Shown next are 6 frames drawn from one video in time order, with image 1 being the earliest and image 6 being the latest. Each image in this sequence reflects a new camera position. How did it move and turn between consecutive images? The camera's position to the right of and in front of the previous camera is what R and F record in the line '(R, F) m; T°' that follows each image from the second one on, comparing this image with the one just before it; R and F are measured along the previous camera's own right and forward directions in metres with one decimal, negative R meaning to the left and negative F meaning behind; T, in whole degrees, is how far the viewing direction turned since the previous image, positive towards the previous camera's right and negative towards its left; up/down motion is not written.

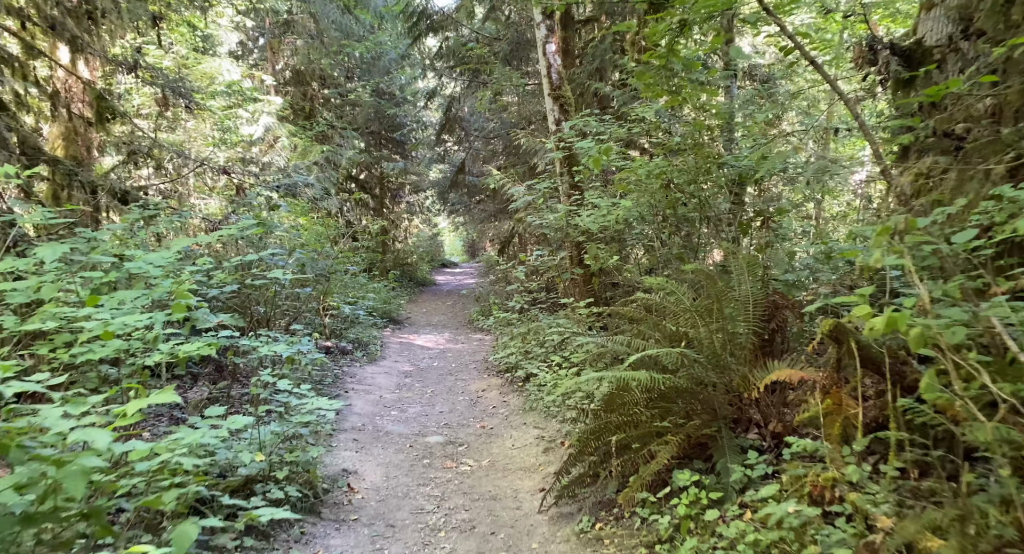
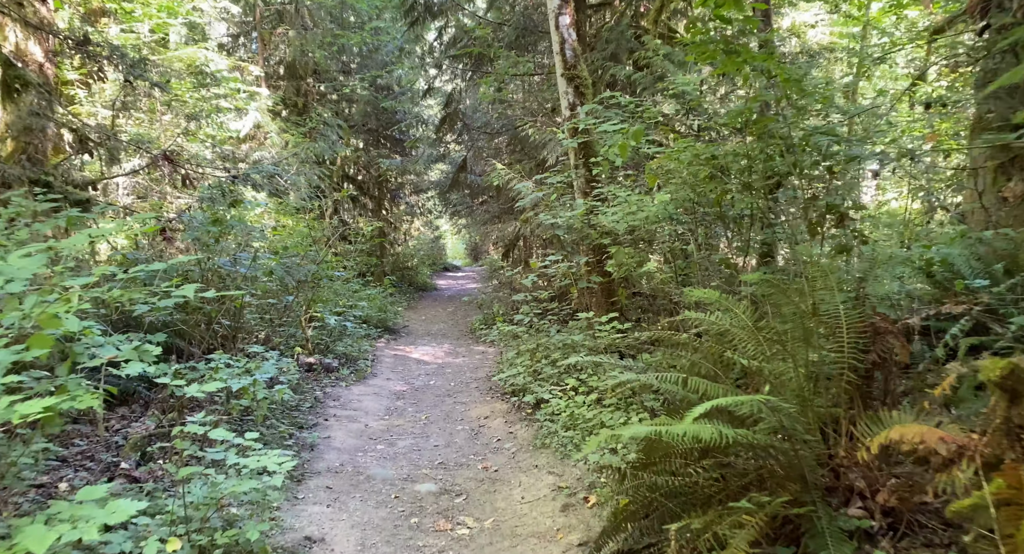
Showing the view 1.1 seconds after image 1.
(0.0, +1.0) m; 0°
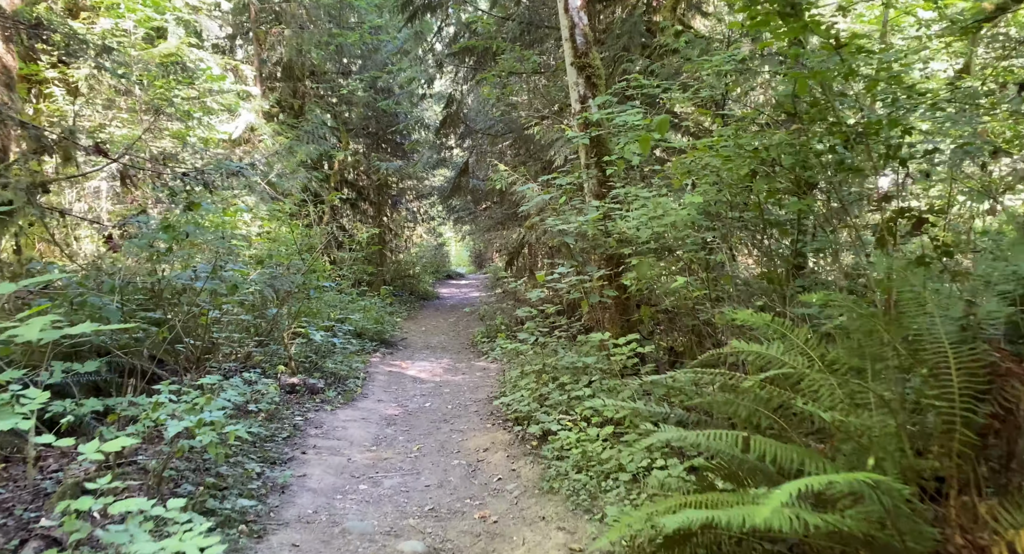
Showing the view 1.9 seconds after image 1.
(0.0, +0.7) m; 0°
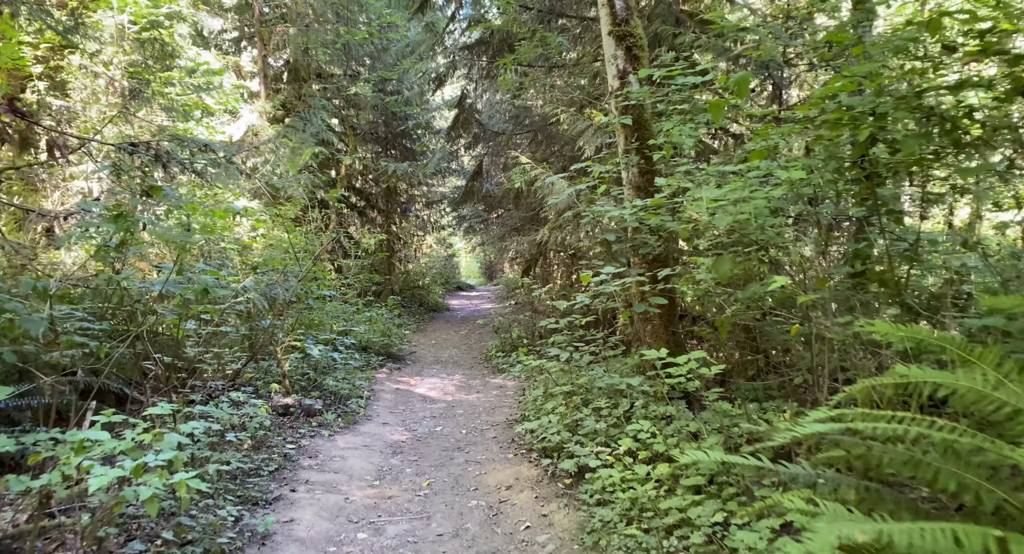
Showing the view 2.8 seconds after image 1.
(-0.2, +0.9) m; -1°
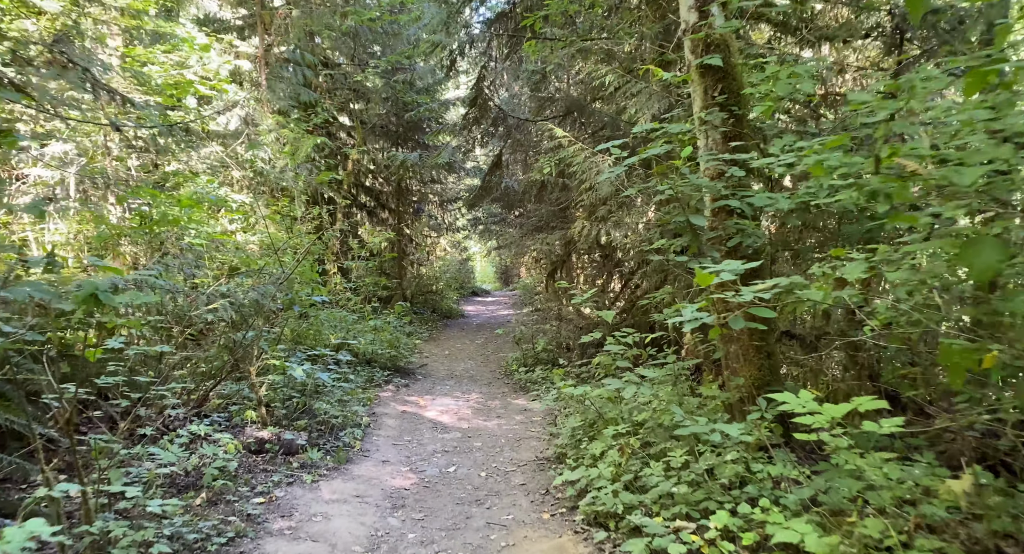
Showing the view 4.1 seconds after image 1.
(-0.2, +1.3) m; -1°
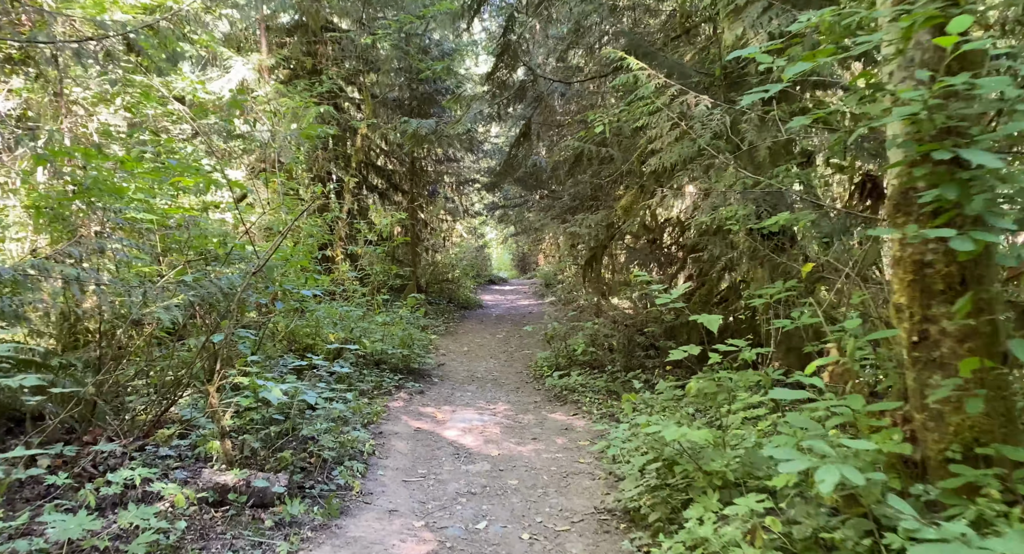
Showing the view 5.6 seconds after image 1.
(-0.2, +1.4) m; -1°
